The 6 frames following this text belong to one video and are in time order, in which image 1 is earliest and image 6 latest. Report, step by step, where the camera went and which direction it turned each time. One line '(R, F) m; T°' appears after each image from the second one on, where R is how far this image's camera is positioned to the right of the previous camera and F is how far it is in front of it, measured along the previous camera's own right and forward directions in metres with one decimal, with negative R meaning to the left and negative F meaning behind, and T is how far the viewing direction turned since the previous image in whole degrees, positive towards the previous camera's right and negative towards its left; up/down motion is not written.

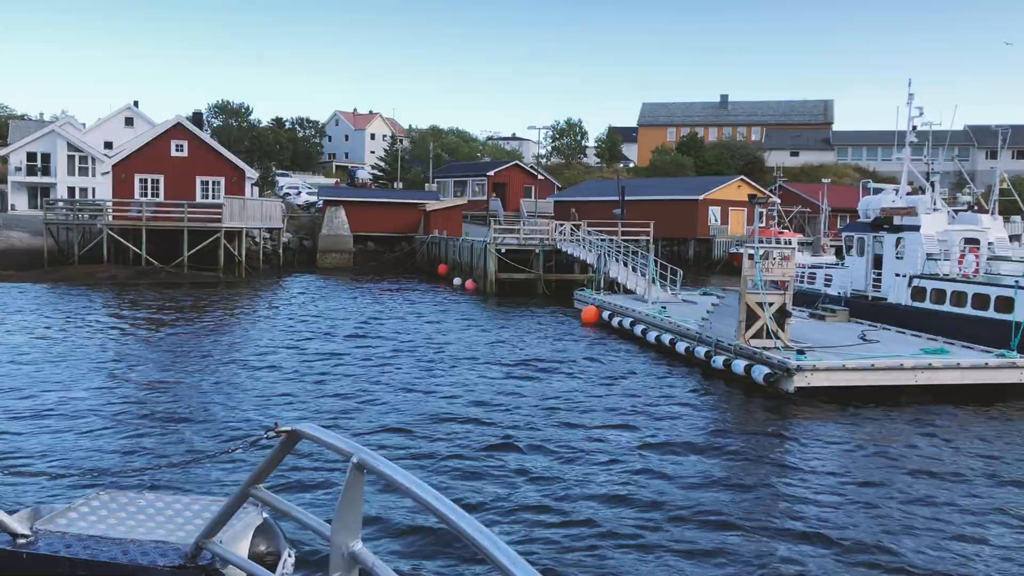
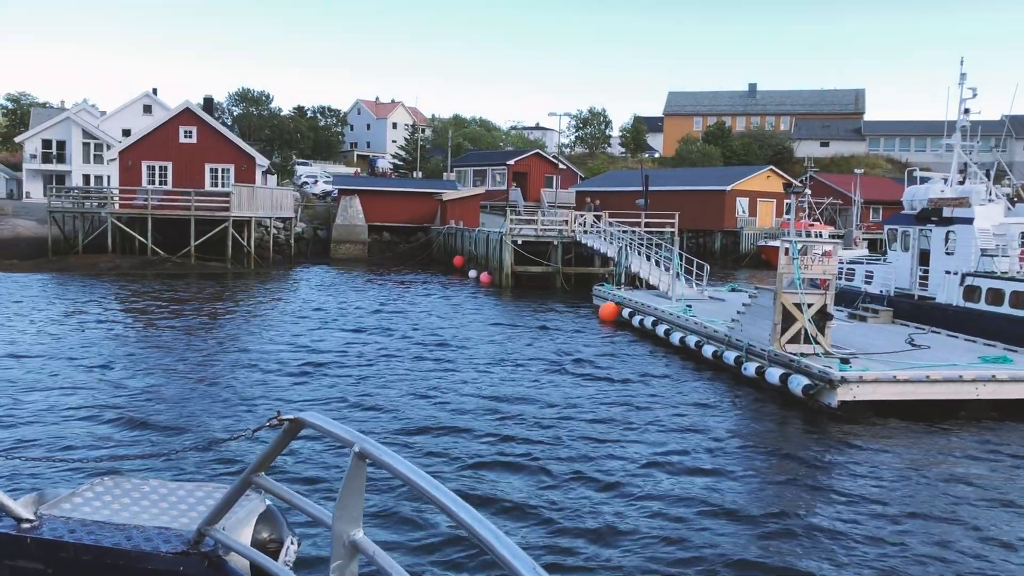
(+0.1, +0.7) m; -2°
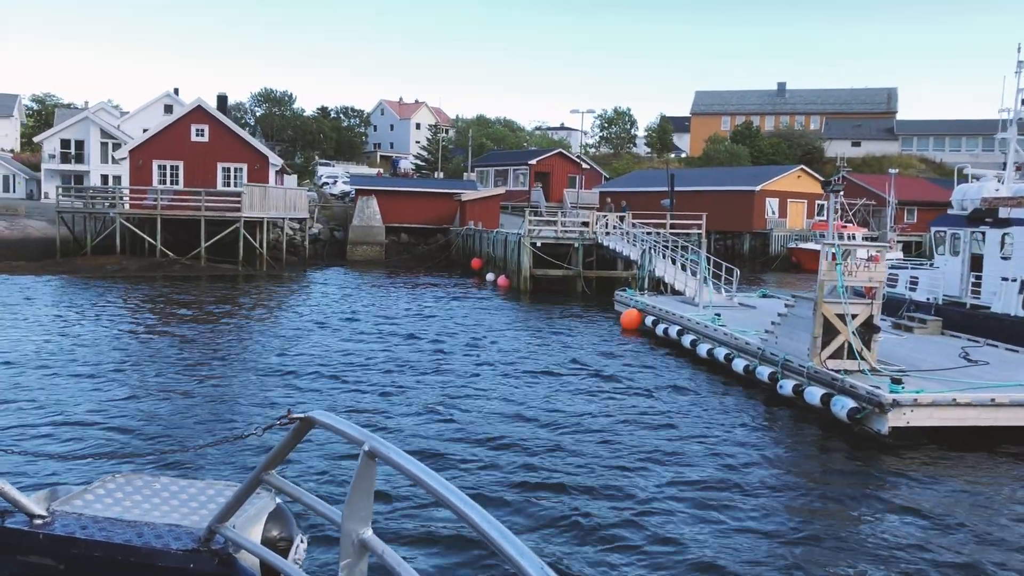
(+0.1, +0.6) m; -2°
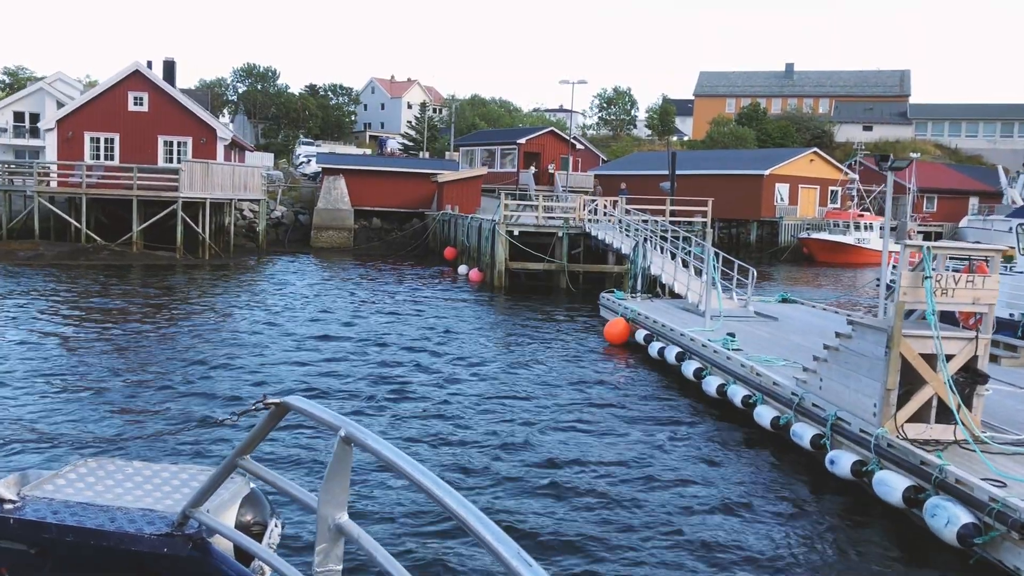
(+0.4, +1.9) m; 0°
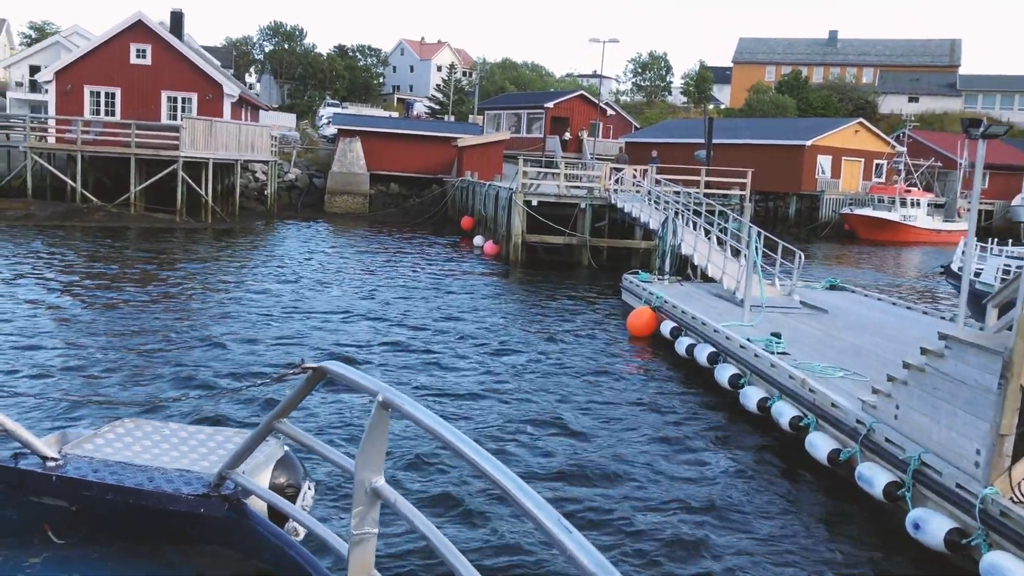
(+0.1, +0.9) m; -2°
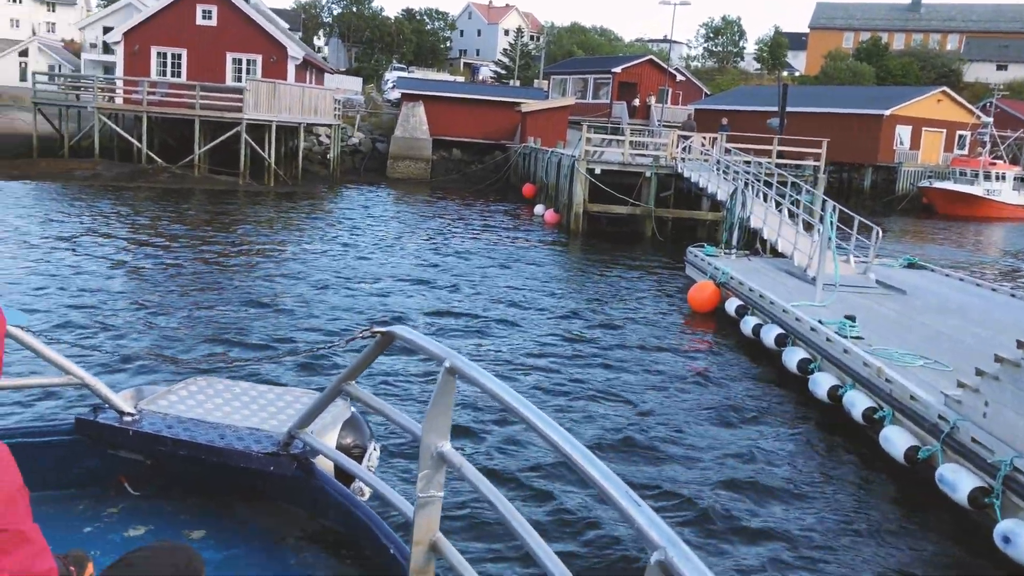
(0.0, +0.2) m; -4°
